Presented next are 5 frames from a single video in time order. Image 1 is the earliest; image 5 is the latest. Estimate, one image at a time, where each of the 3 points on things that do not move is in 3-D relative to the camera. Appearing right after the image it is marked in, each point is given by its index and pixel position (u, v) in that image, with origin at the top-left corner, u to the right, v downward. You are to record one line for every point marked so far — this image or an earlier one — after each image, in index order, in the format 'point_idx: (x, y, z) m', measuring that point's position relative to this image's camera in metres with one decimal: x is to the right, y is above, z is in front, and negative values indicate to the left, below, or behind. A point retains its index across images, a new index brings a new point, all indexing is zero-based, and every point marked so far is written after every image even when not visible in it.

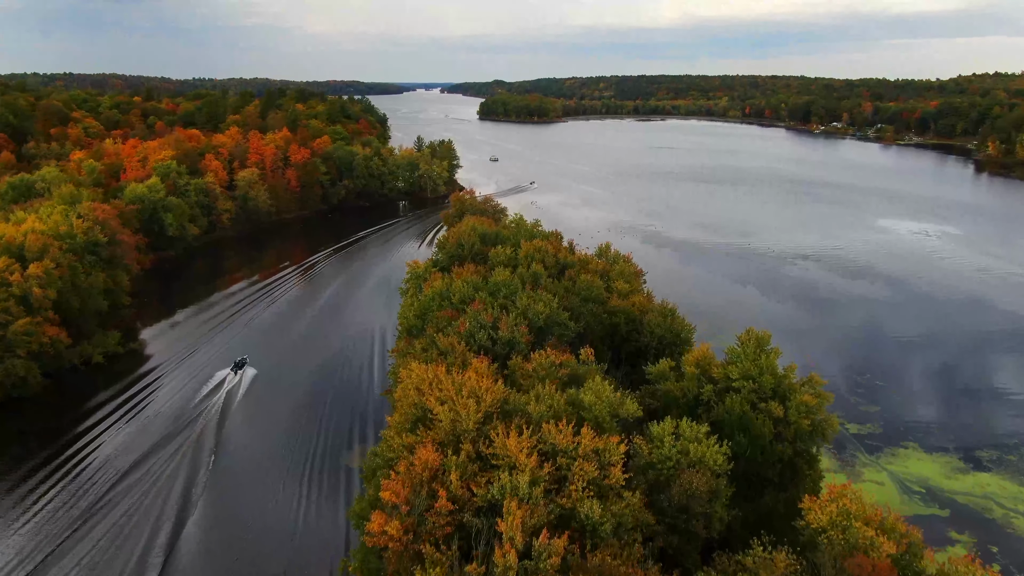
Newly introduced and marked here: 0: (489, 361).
0: (-0.7, -2.4, +17.1) m
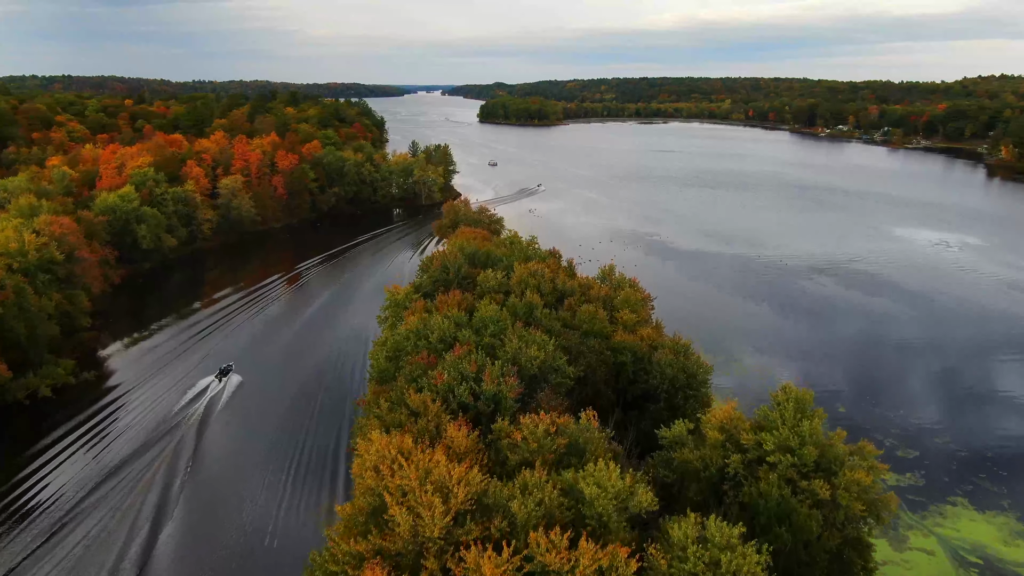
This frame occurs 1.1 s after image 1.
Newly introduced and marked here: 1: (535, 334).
0: (-1.1, -3.7, +14.0) m
1: (+0.8, -1.6, +19.2) m
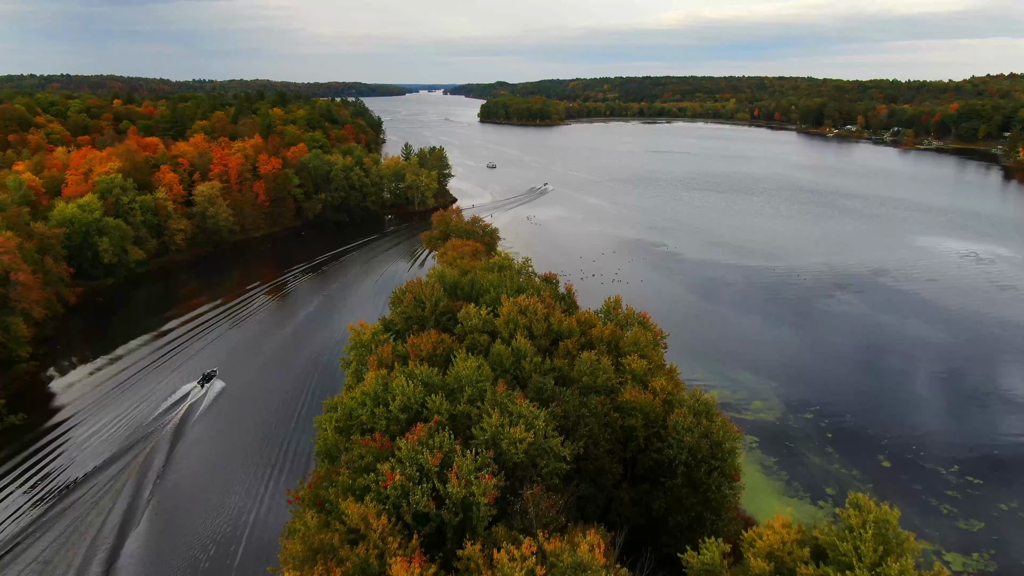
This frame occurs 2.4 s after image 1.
0: (-1.7, -5.2, +10.1) m
1: (+0.3, -3.1, +15.3) m
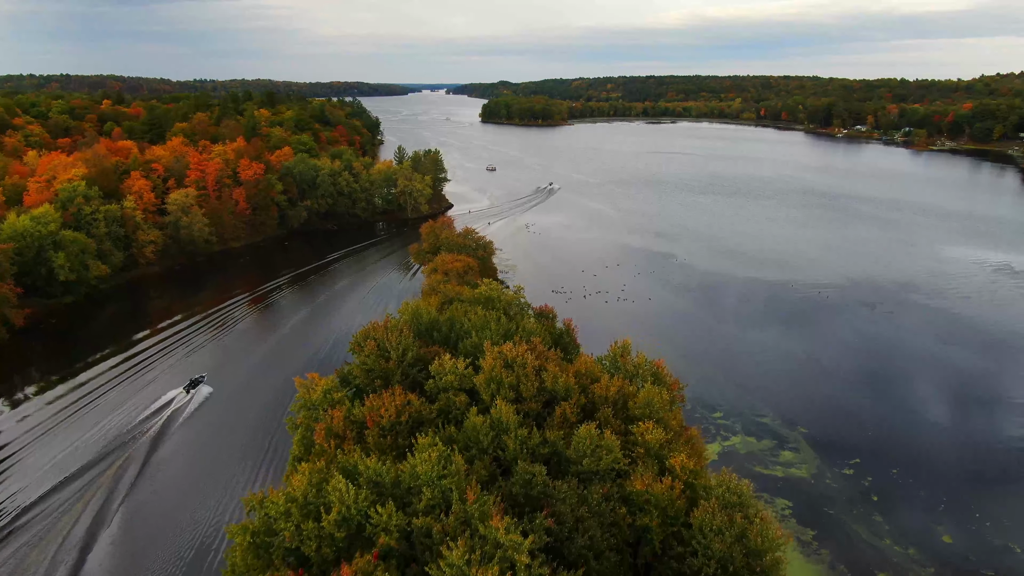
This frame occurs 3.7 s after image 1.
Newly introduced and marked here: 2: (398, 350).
0: (-2.3, -6.7, +6.2) m
1: (-0.3, -4.6, +11.4) m
2: (-3.6, -1.9, +17.7) m
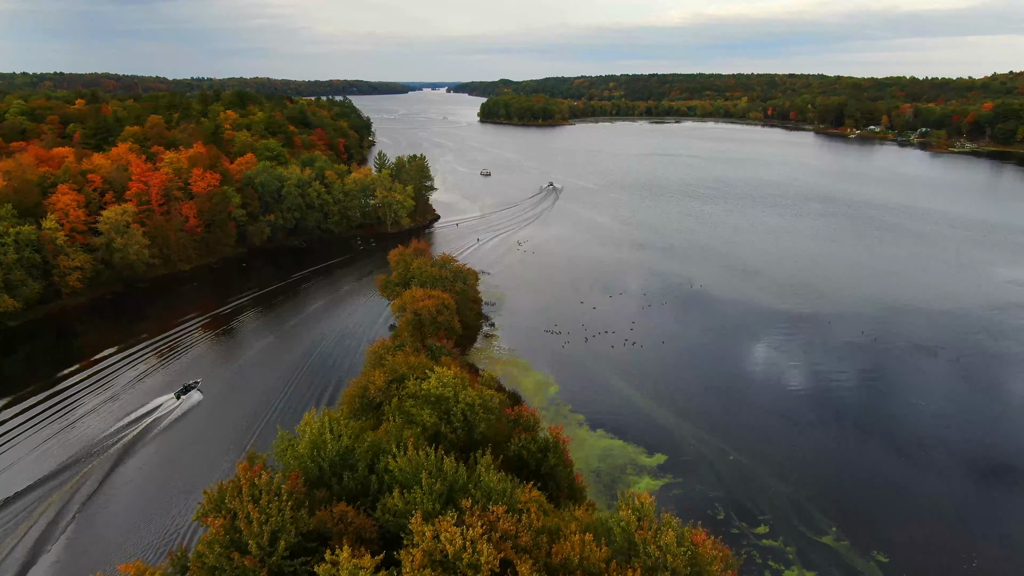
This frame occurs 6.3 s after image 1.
0: (-3.3, -9.3, -0.8) m
1: (-1.3, -7.3, +4.5) m
2: (-4.7, -4.6, +10.7) m
